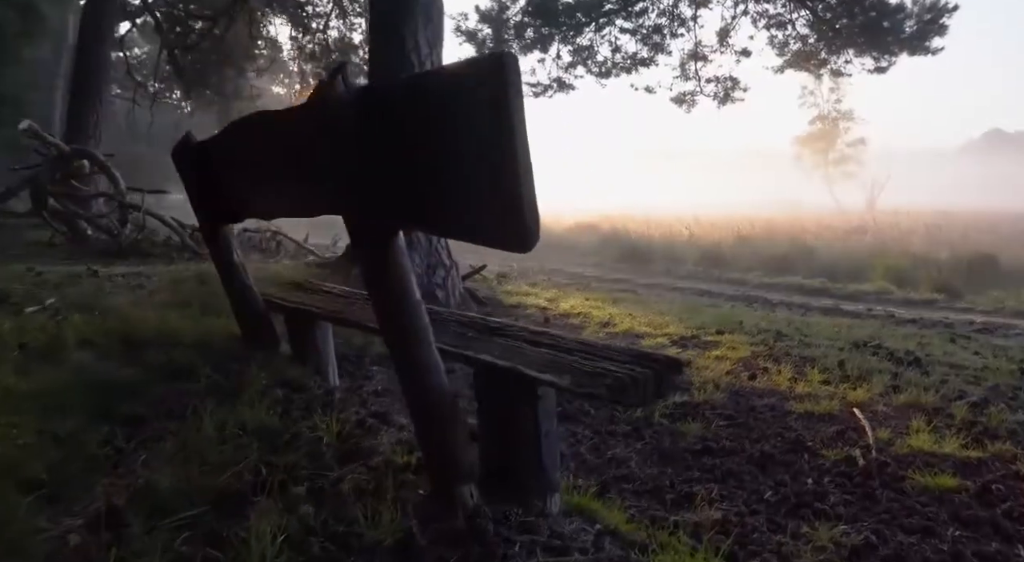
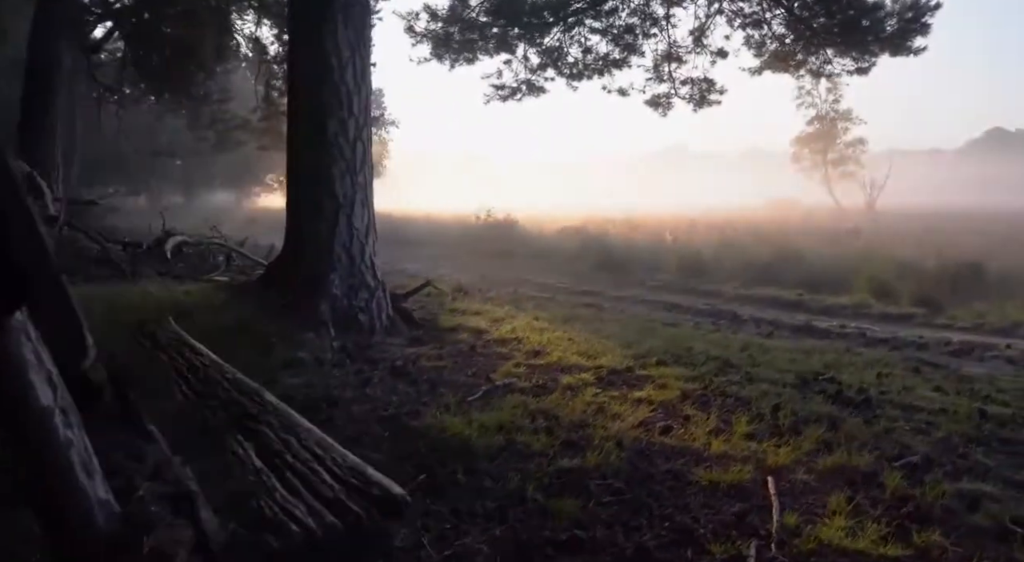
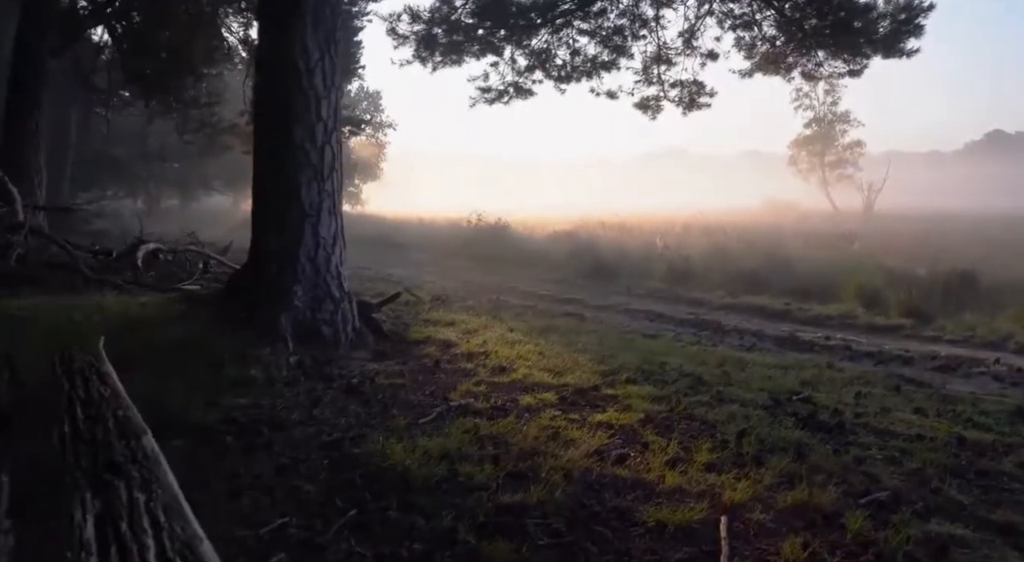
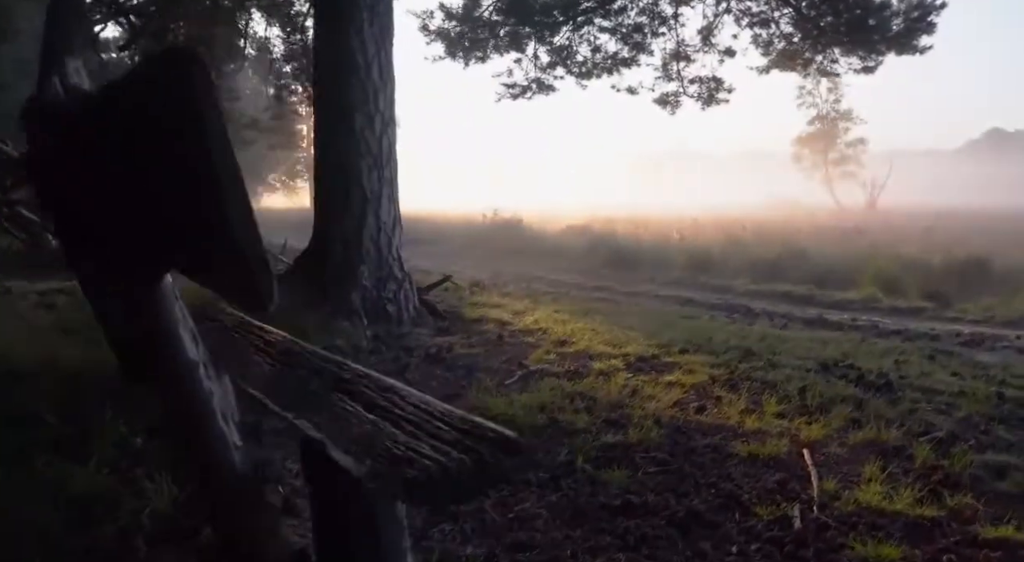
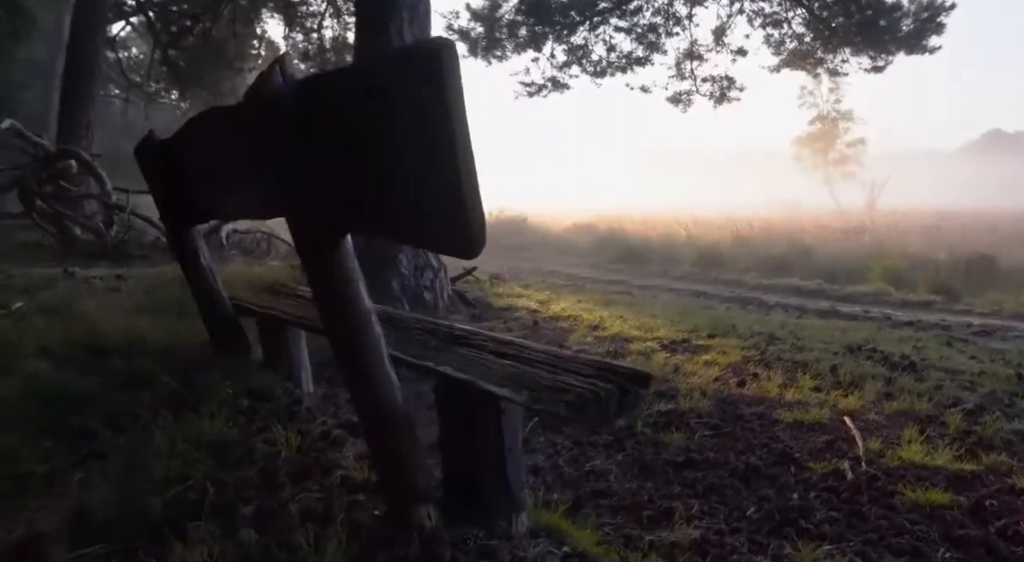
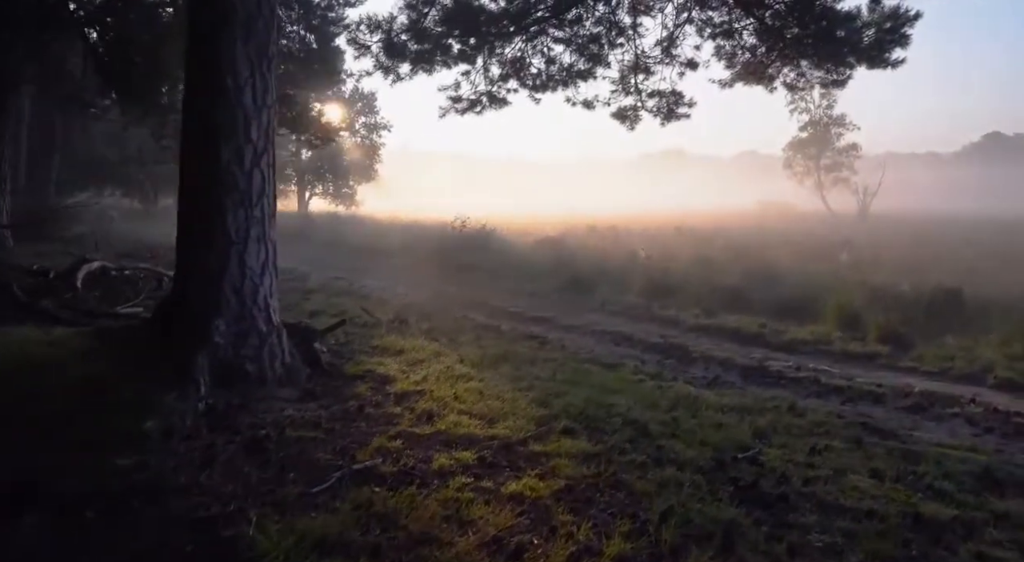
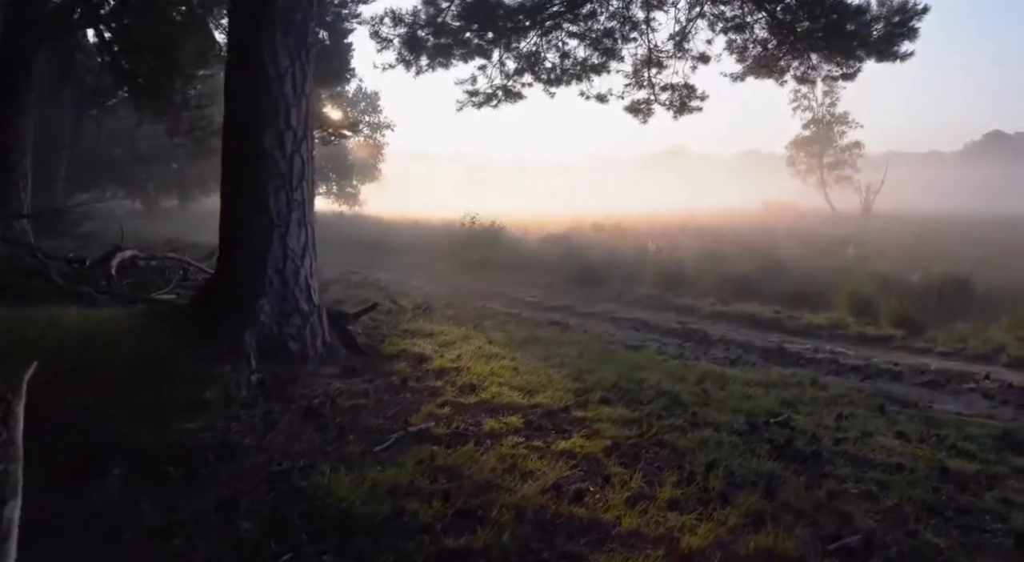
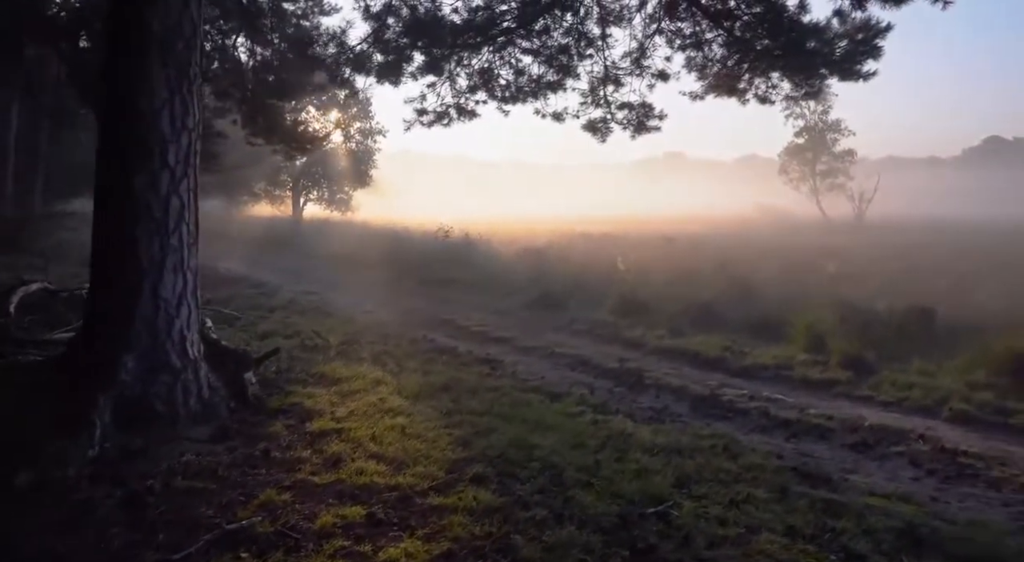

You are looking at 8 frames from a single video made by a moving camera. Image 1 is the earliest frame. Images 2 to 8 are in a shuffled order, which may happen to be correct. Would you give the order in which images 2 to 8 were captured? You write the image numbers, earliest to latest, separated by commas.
5, 4, 2, 3, 7, 6, 8
